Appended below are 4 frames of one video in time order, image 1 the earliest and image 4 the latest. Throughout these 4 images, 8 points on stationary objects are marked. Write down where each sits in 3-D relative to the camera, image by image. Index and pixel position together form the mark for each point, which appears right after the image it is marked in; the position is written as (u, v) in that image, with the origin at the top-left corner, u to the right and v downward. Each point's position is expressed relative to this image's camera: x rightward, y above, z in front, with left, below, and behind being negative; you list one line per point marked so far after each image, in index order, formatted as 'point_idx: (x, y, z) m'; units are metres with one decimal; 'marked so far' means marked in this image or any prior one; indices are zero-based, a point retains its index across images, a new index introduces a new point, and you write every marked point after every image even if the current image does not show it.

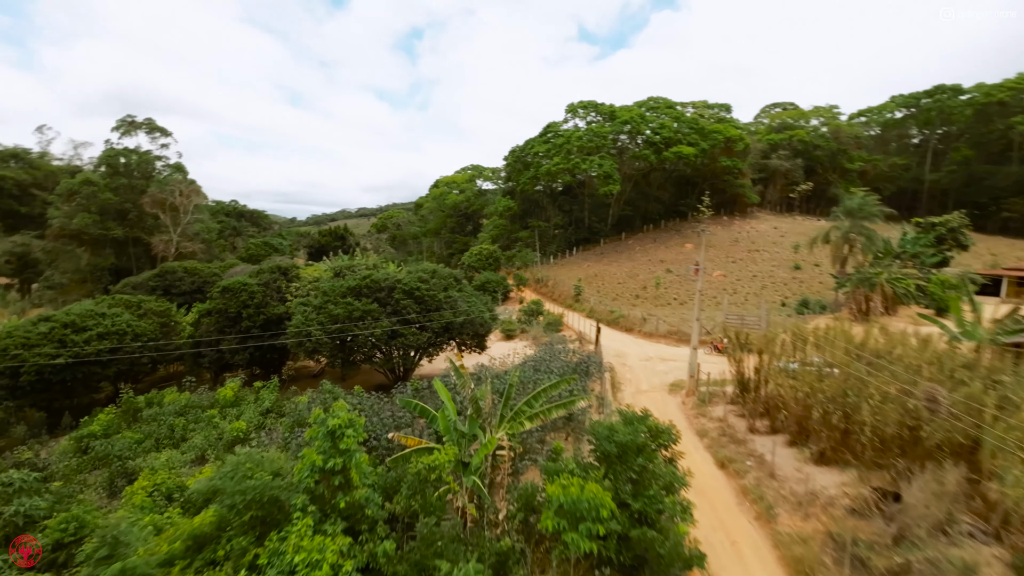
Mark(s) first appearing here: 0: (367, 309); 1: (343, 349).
0: (-3.5, -0.5, +11.7) m
1: (-4.1, -1.5, +11.6) m
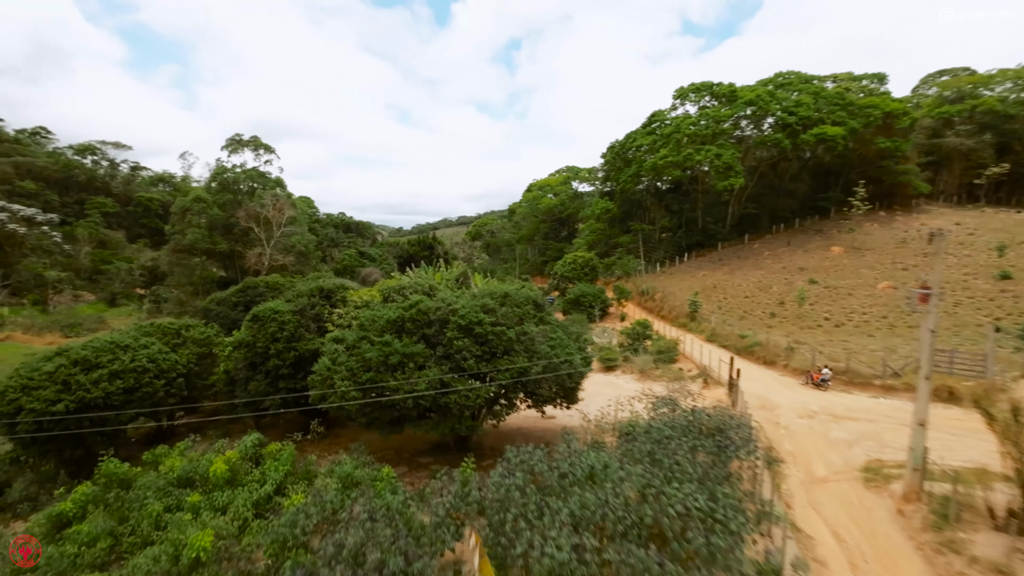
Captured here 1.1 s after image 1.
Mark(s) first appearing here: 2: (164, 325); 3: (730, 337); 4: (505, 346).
0: (-1.8, -1.1, +8.4) m
1: (-2.4, -2.1, +8.4) m
2: (-9.1, -1.0, +12.7) m
3: (+8.7, -2.0, +19.3) m
4: (-0.1, -1.0, +8.7) m
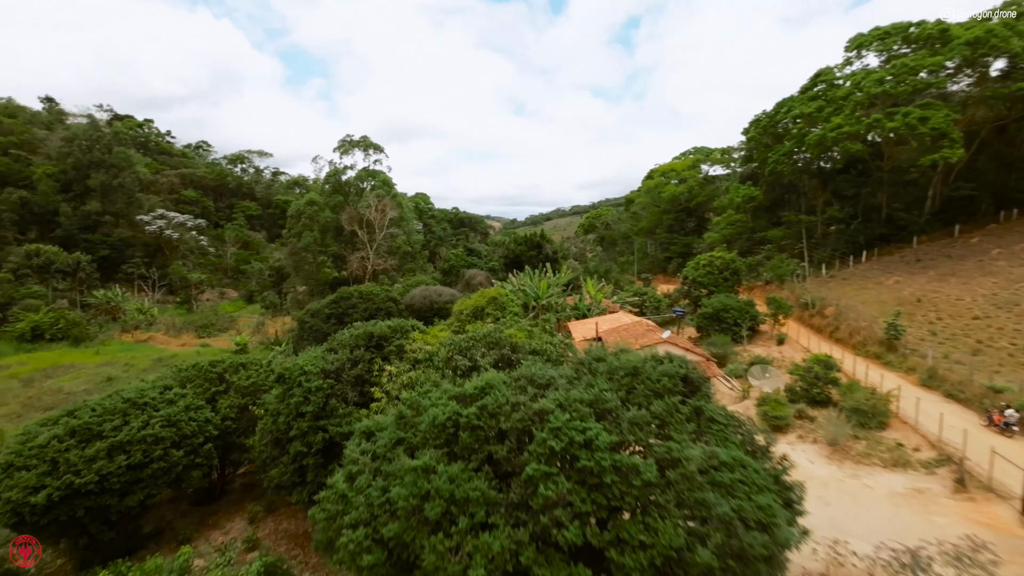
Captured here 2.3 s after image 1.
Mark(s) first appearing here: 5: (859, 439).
0: (-0.5, -2.0, +4.7) m
1: (-1.0, -3.0, +4.9) m
2: (-6.6, -1.7, +10.5) m
3: (+12.3, -2.7, +12.9) m
4: (+1.2, -1.9, +4.6) m
5: (+8.2, -3.5, +11.4) m
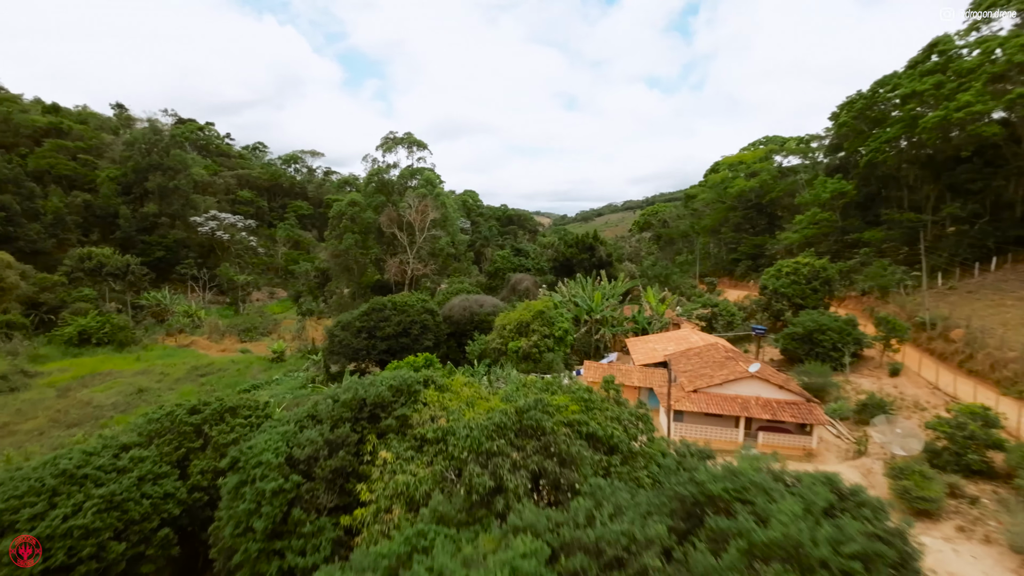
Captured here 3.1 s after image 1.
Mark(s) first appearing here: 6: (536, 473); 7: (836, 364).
0: (-0.3, -2.6, +2.1) m
1: (-0.8, -3.6, +2.4) m
2: (-5.8, -2.3, +8.6) m
3: (+13.2, -3.3, +9.0) m
4: (+1.4, -2.6, +1.9) m
5: (+9.0, -4.2, +8.0) m
6: (+0.5, -1.7, +4.9) m
7: (+11.5, -2.7, +17.1) m
